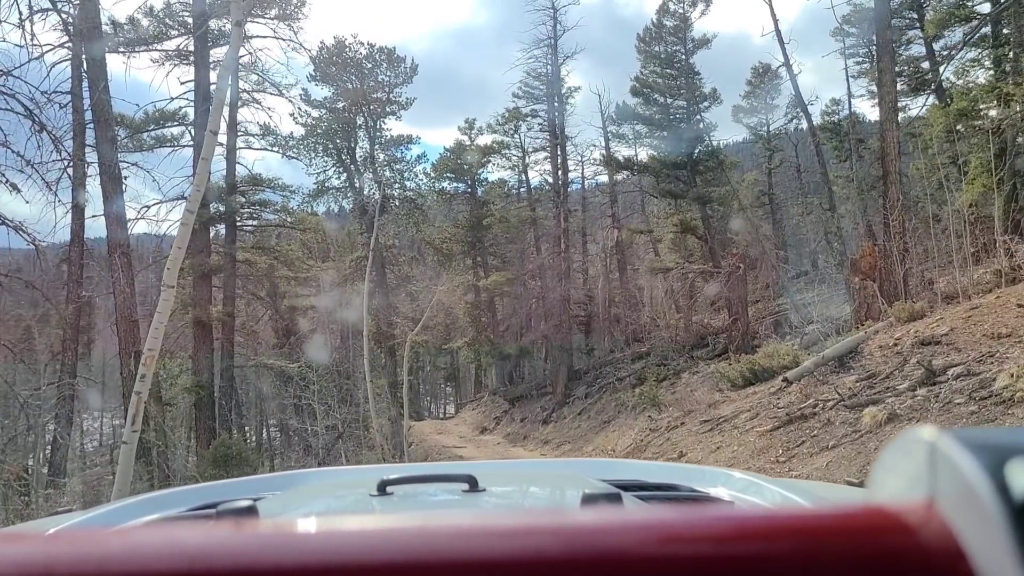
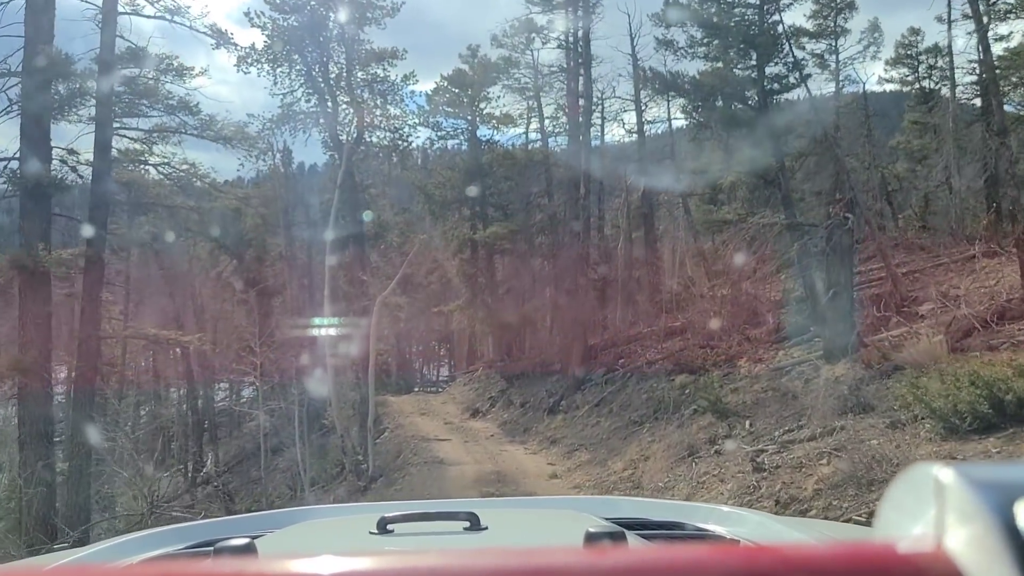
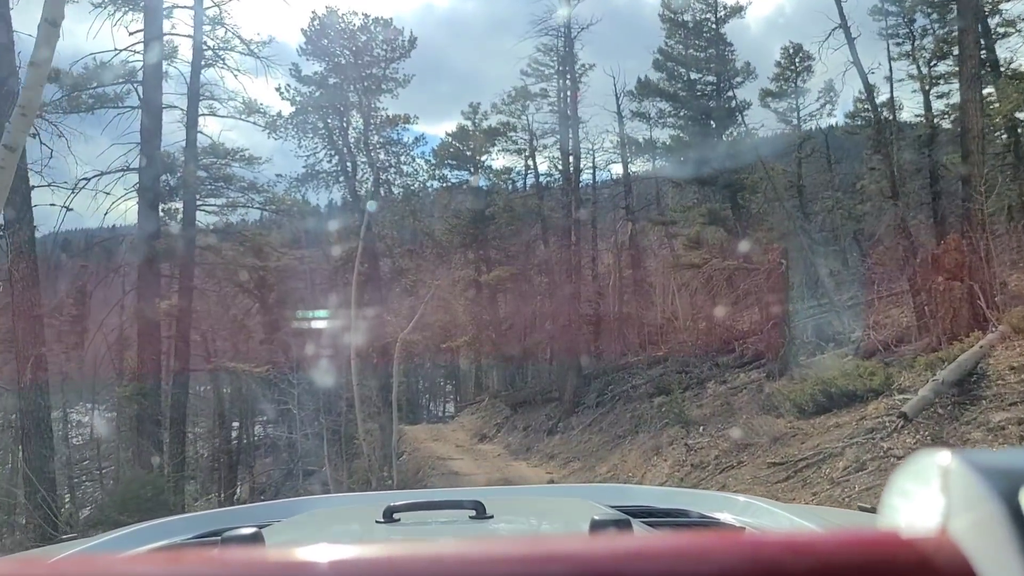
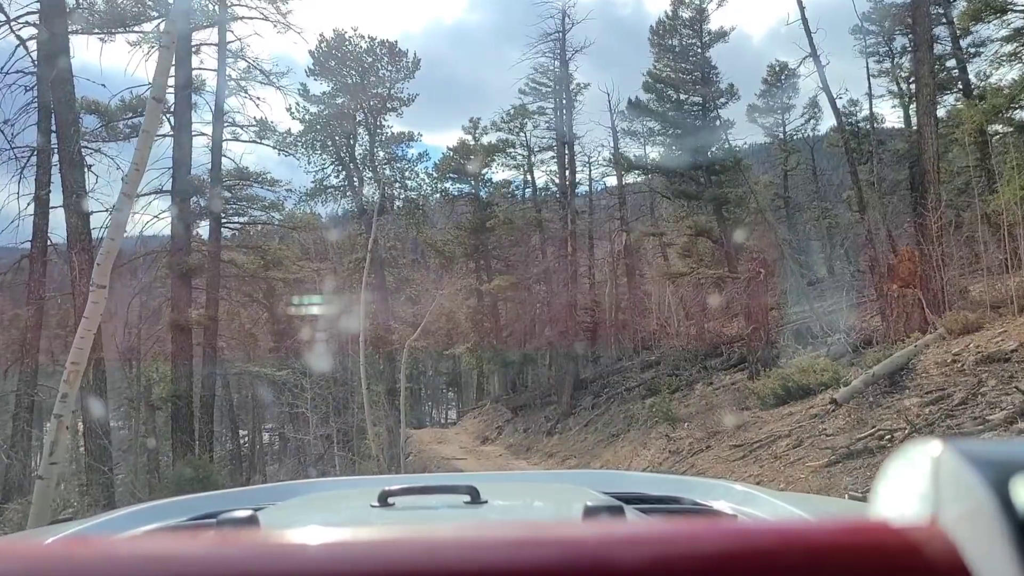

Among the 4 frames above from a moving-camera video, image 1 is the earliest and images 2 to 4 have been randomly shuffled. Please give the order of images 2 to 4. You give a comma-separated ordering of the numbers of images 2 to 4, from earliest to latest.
4, 3, 2
